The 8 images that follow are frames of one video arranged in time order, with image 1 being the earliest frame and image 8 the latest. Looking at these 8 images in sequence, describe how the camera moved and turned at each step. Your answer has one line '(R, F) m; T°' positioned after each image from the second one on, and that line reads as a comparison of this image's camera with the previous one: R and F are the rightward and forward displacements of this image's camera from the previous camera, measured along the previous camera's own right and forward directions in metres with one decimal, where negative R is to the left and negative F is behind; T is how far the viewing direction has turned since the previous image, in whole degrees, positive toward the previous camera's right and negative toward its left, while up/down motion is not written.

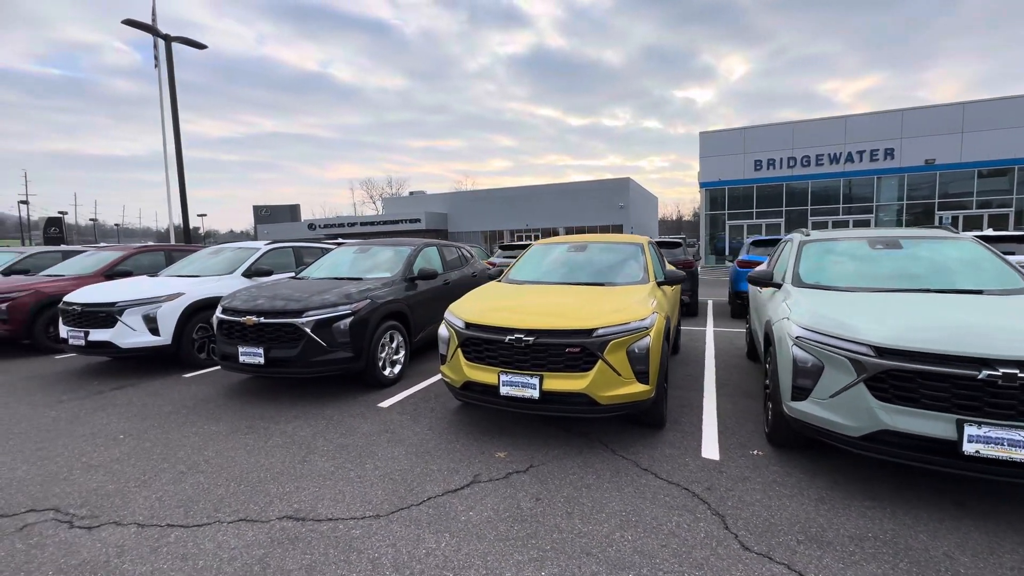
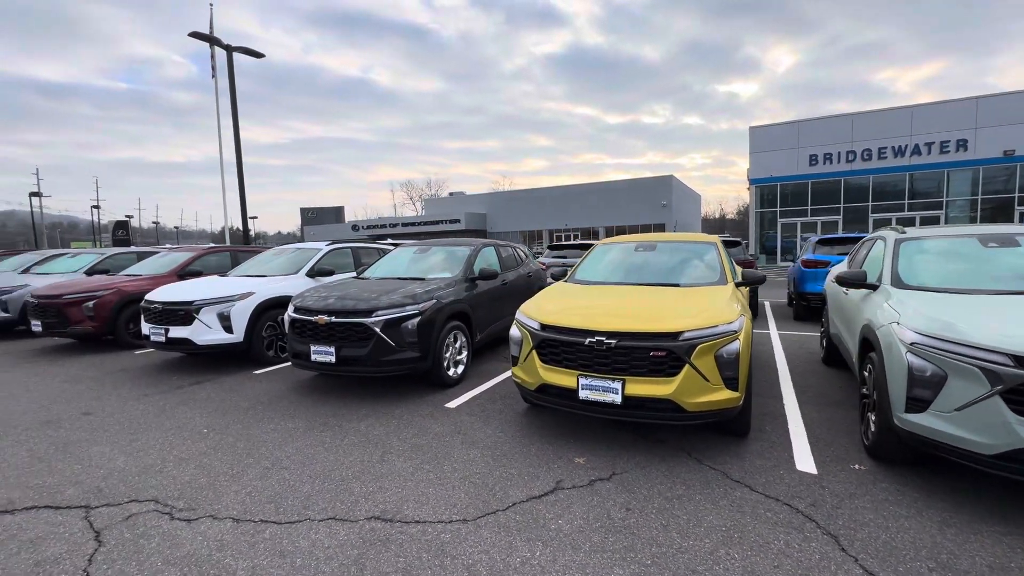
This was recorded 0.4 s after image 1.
(-0.3, +0.1) m; -4°
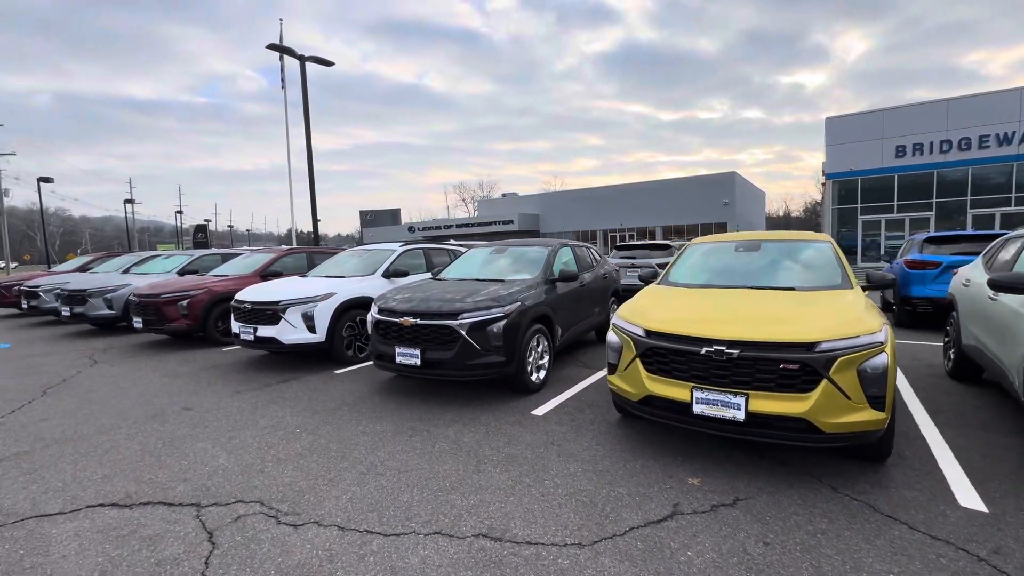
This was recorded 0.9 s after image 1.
(-0.4, +0.2) m; -6°
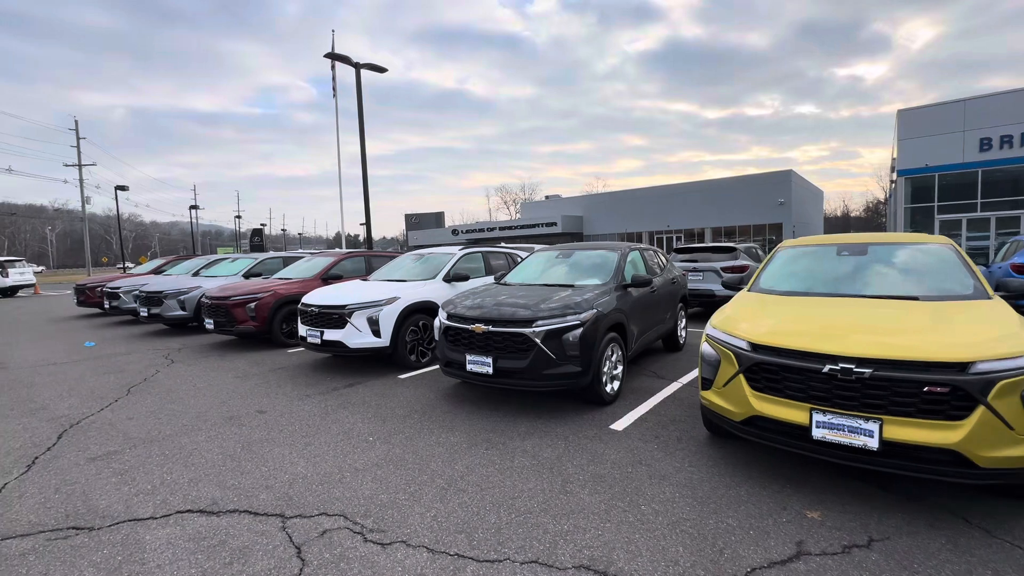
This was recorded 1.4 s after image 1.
(-0.3, +0.2) m; -5°
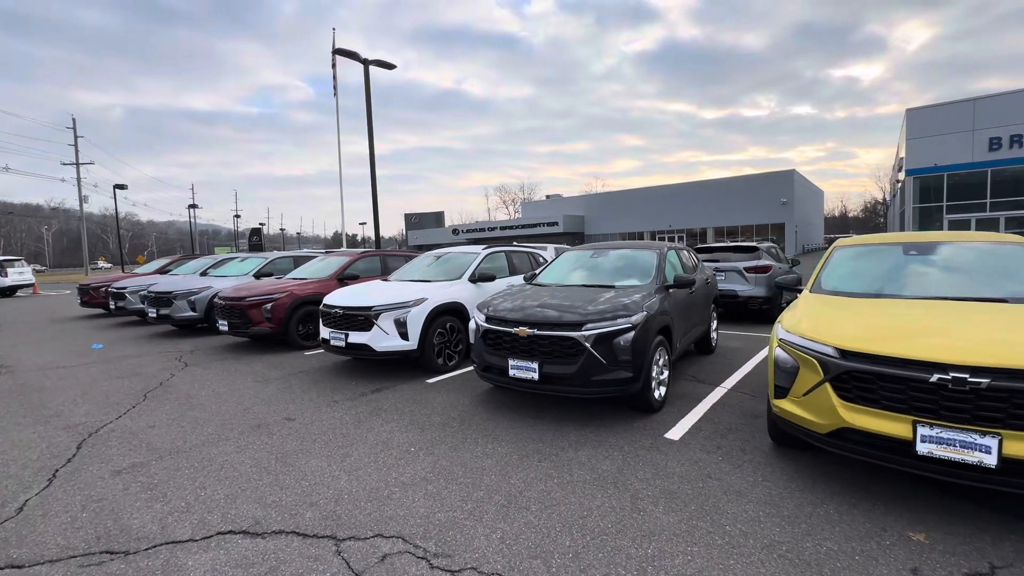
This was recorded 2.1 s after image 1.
(-0.4, +0.2) m; 0°
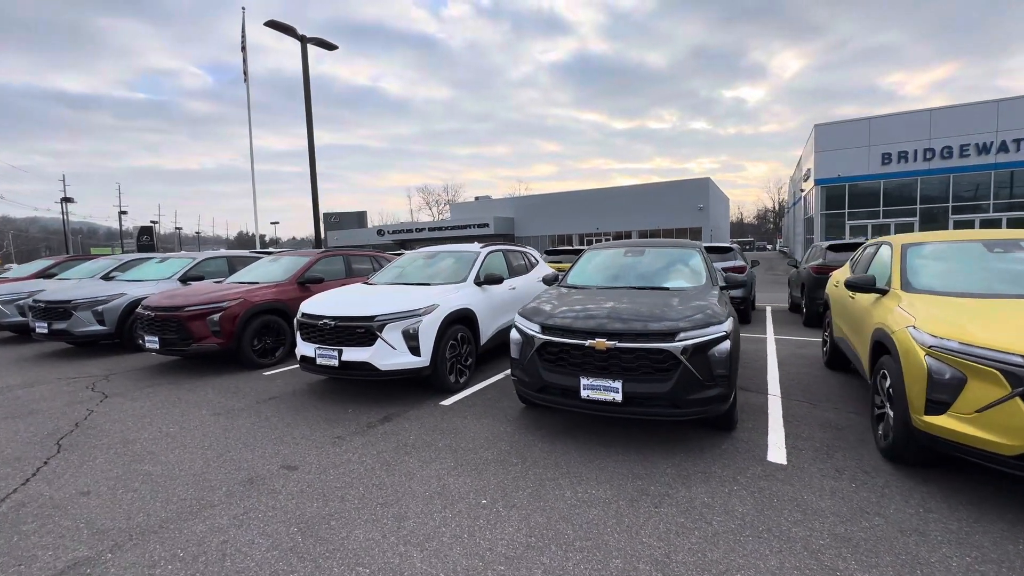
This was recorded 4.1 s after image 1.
(-1.1, +0.9) m; +10°
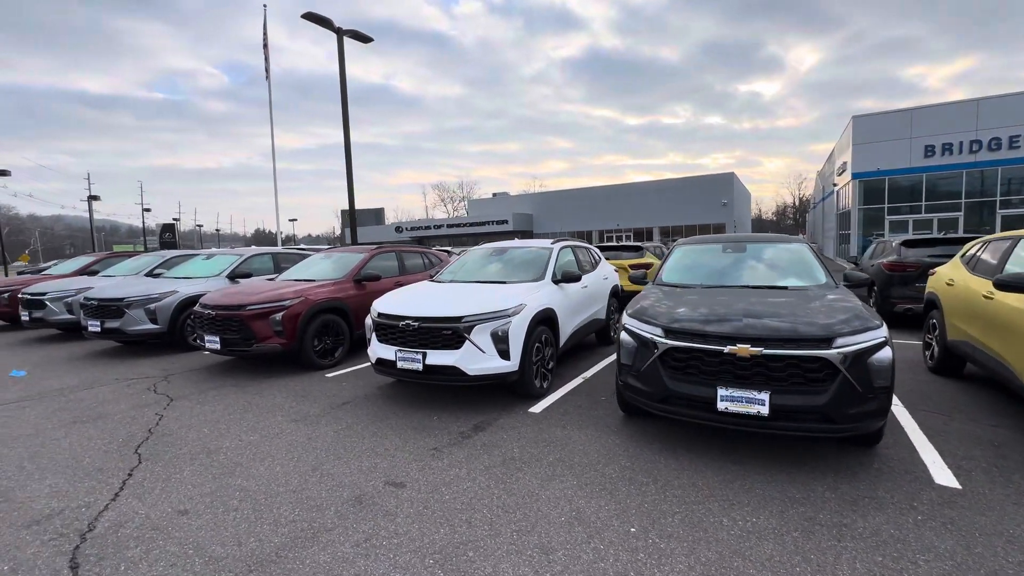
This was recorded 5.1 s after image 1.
(-0.8, +0.3) m; -2°
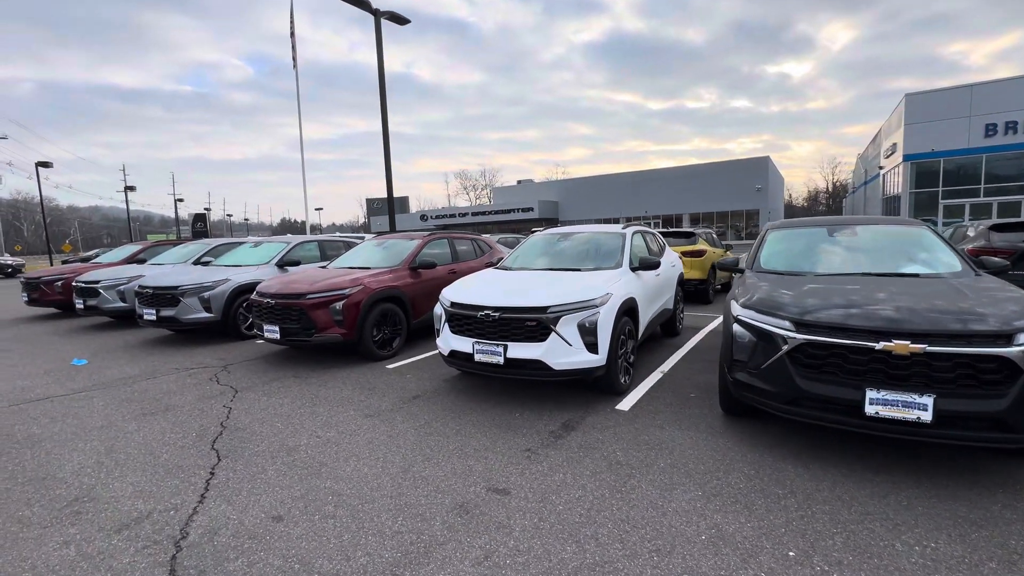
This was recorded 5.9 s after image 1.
(-0.6, +0.3) m; -3°
